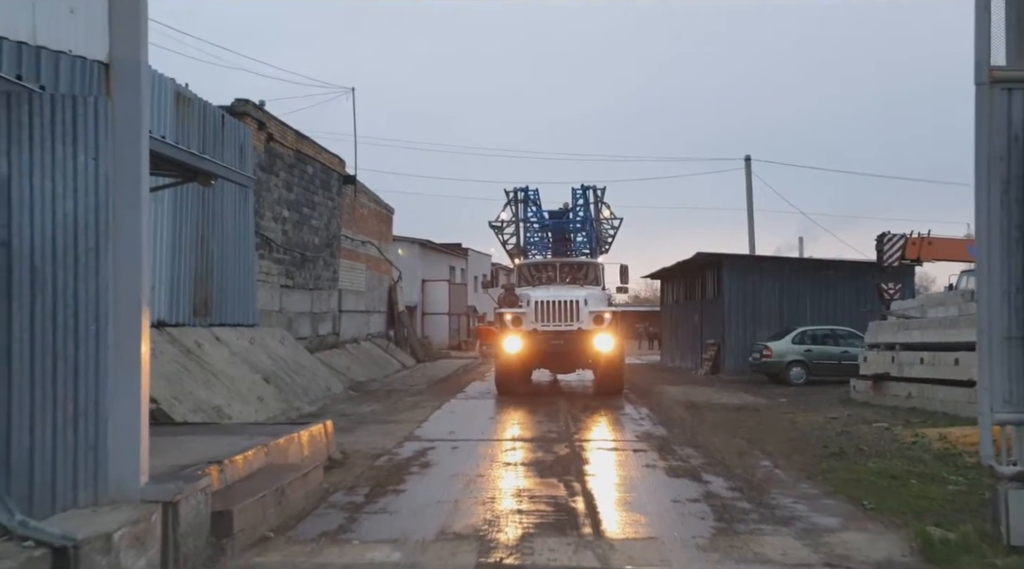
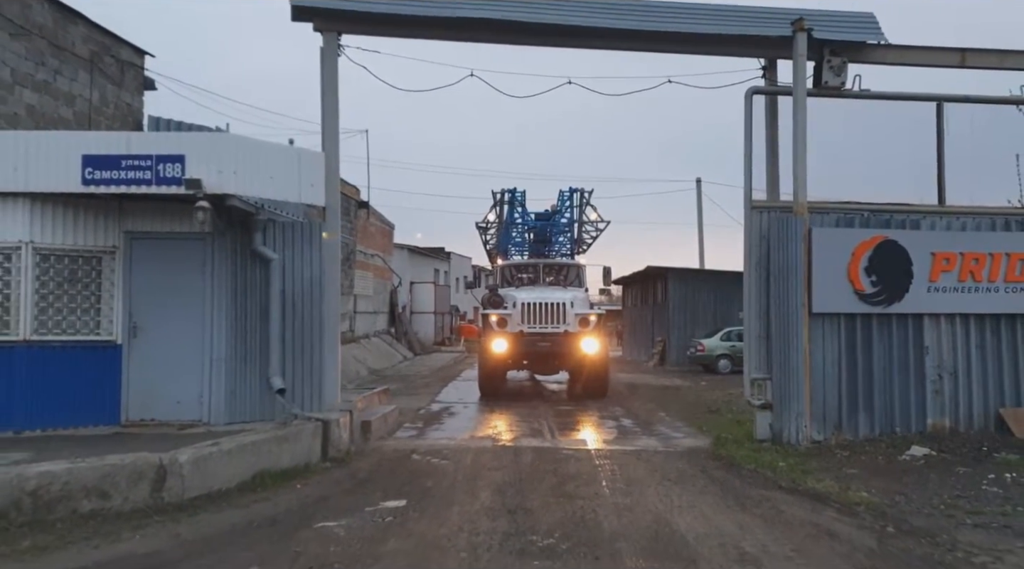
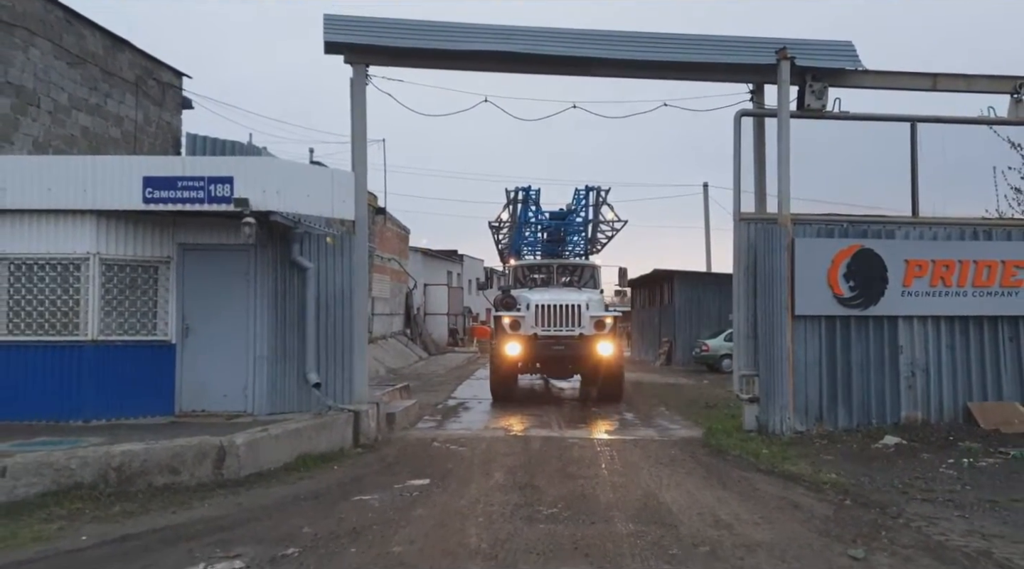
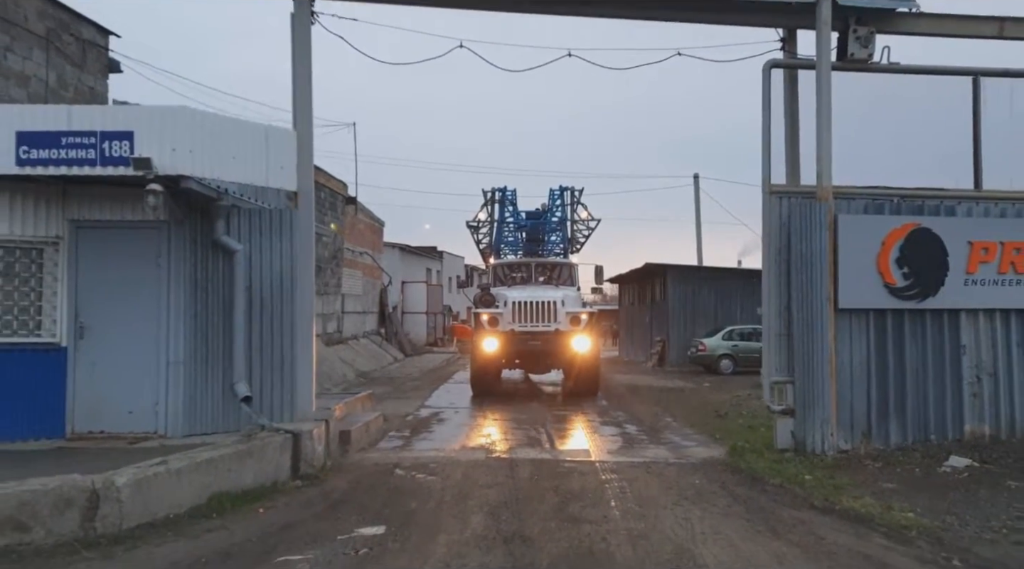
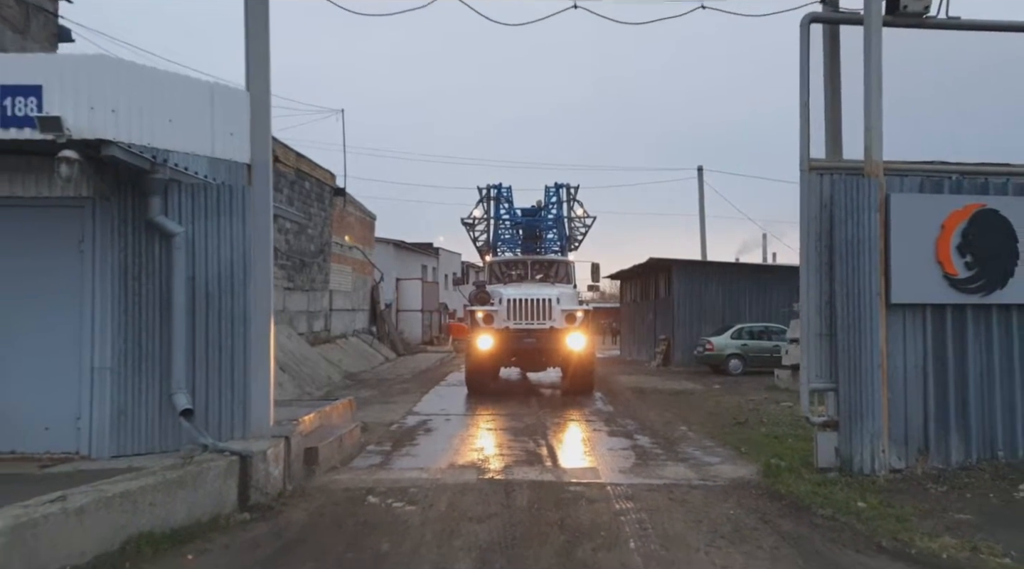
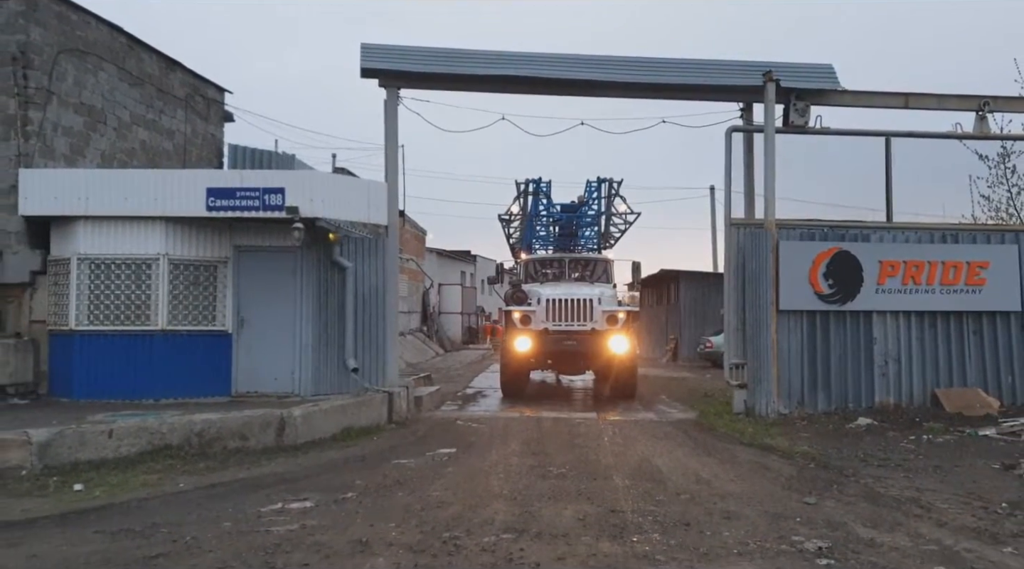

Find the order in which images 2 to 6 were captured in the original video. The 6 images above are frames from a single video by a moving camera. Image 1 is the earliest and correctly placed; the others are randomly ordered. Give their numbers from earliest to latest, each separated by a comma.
5, 4, 2, 3, 6
